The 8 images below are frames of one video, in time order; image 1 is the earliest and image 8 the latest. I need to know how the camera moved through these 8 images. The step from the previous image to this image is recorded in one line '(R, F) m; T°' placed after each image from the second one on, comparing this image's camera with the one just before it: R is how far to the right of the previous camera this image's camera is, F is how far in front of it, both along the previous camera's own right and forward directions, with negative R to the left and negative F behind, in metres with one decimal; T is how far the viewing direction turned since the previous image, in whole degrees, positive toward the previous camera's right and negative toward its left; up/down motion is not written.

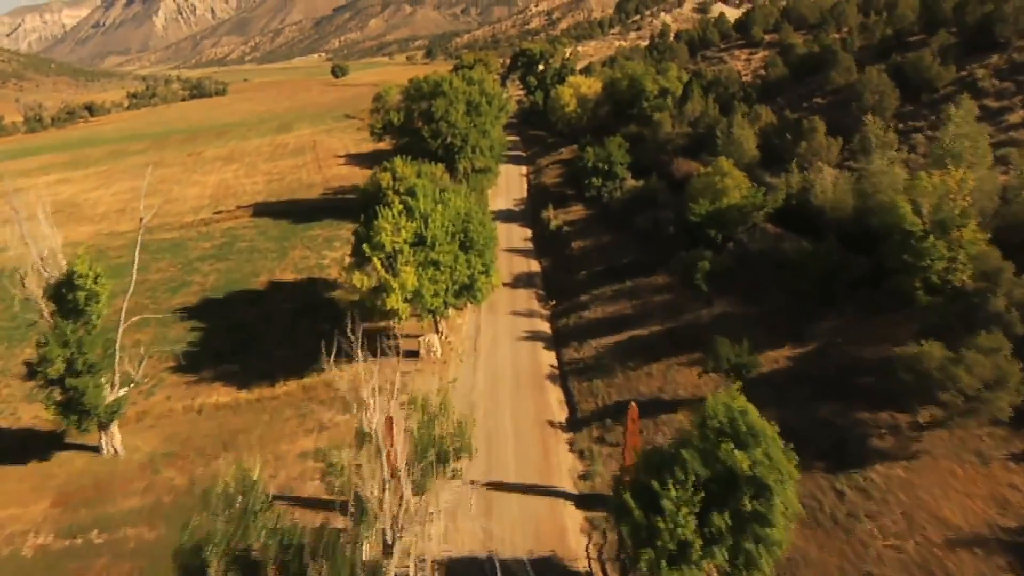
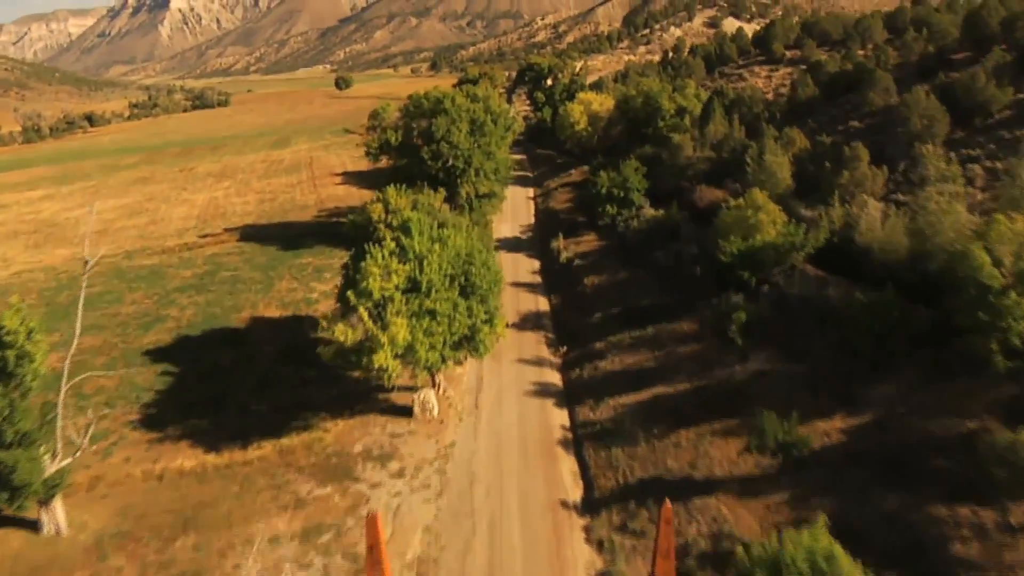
(-0.1, +4.4) m; 0°
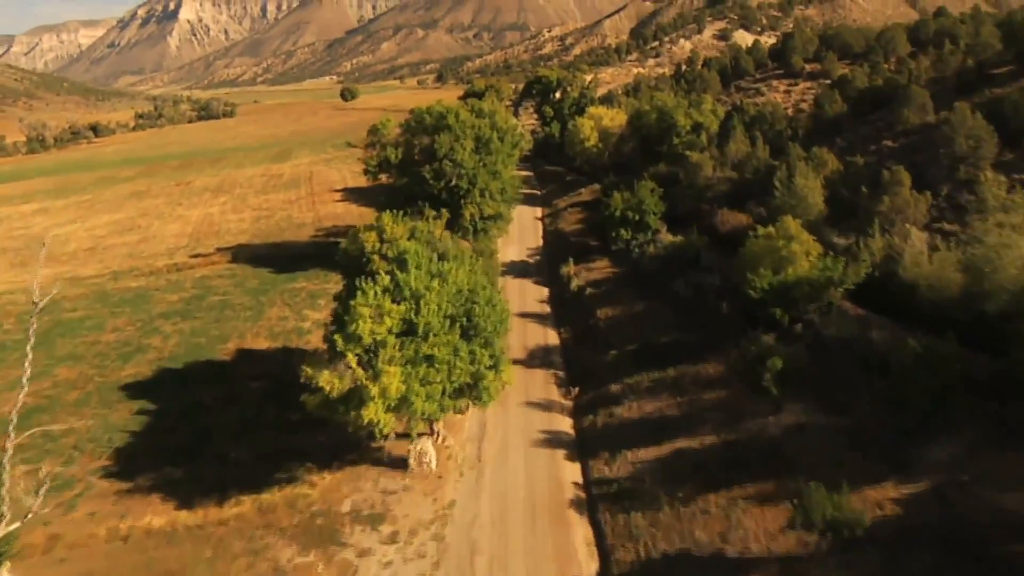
(-0.1, +3.2) m; 0°
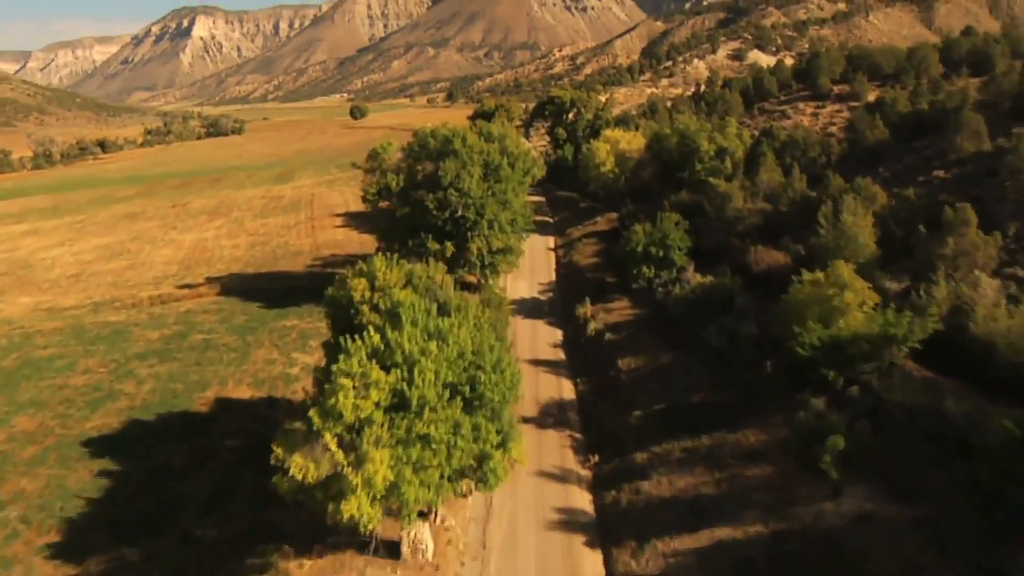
(-0.1, +4.2) m; -1°
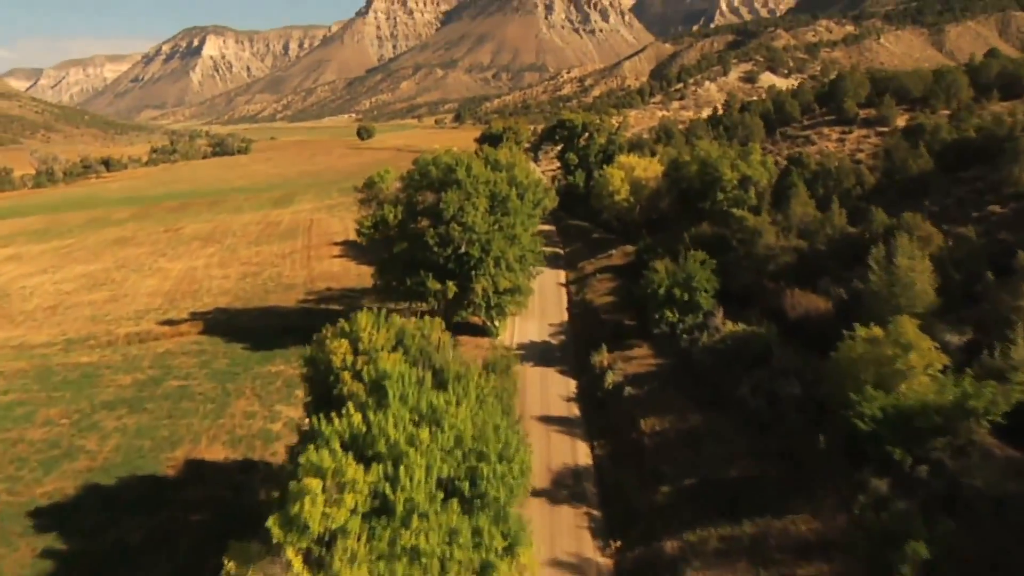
(-0.1, +4.1) m; 0°
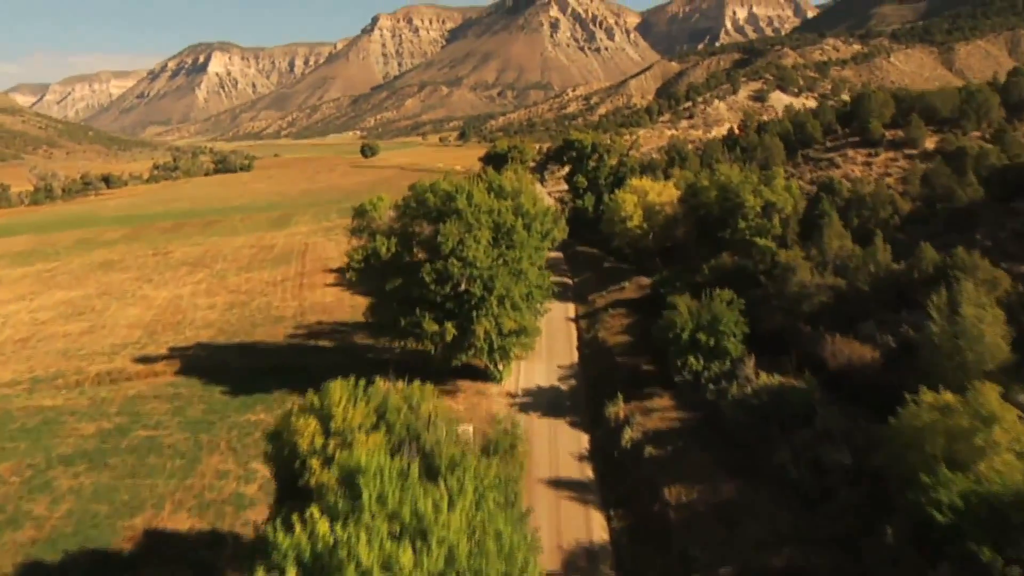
(-0.1, +4.0) m; 0°
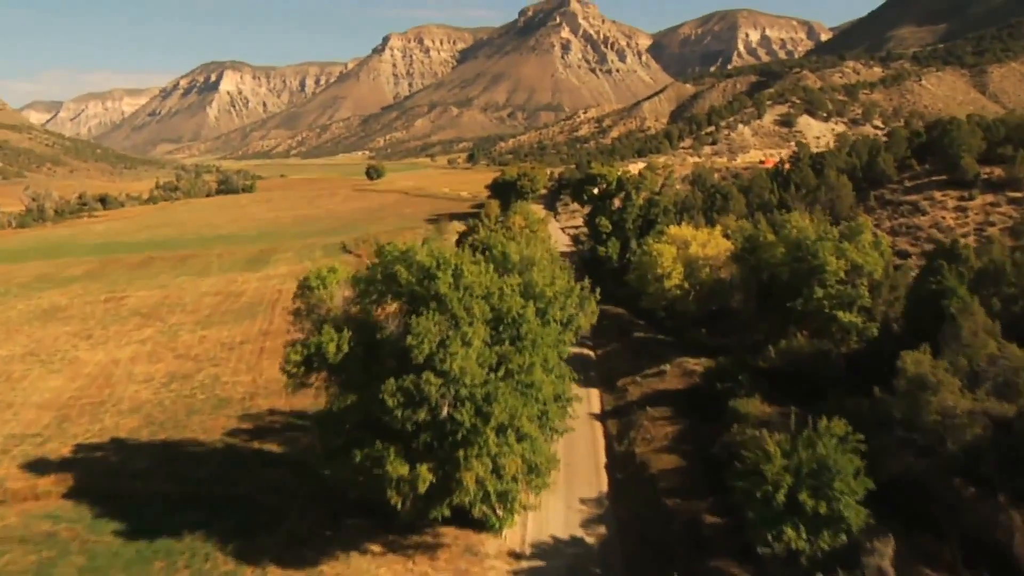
(0.0, +11.4) m; -1°
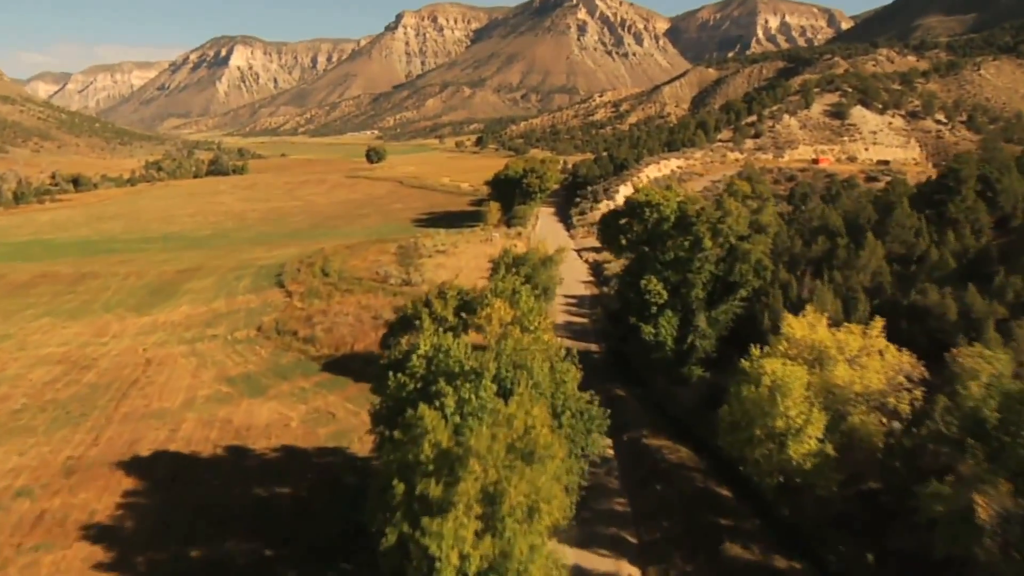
(+0.9, +22.9) m; -1°
